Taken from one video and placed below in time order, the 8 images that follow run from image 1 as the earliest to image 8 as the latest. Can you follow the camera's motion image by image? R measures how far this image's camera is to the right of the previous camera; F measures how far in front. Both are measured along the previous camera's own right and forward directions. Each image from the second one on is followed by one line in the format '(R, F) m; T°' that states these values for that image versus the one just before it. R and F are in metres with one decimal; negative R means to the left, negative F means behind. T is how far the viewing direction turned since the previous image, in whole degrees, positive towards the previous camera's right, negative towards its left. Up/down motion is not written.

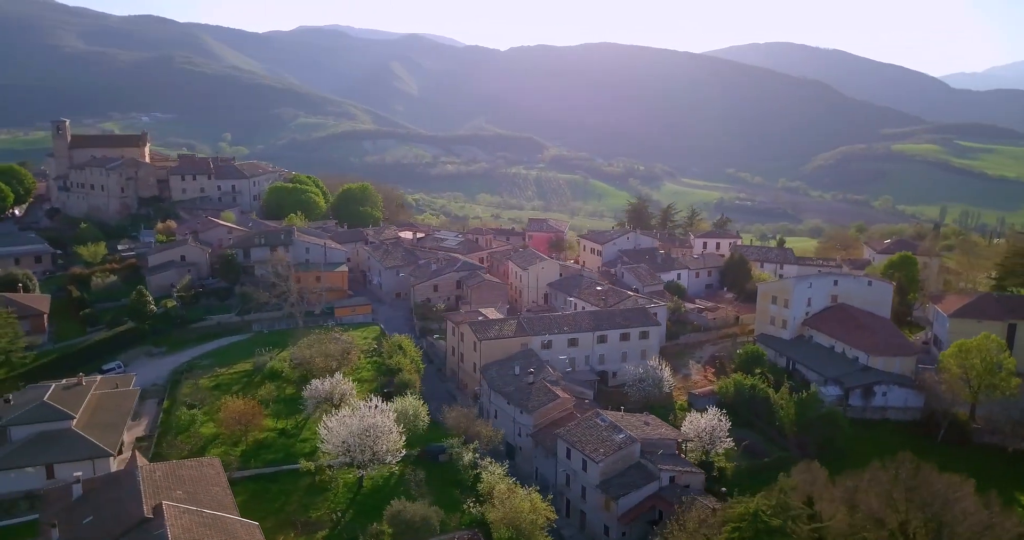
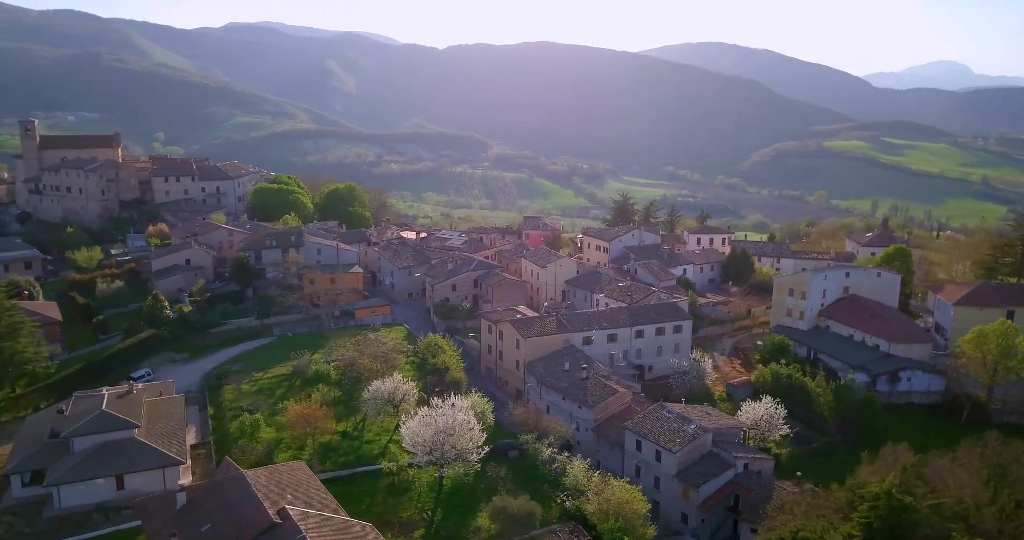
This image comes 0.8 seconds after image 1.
(-4.3, -0.2) m; +5°
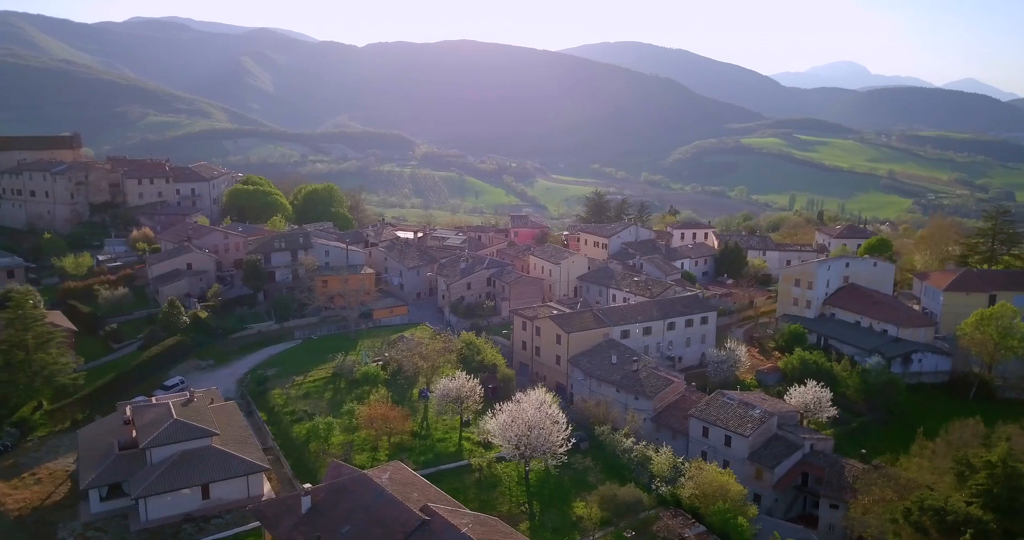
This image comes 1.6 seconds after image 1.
(-5.1, -0.3) m; +6°
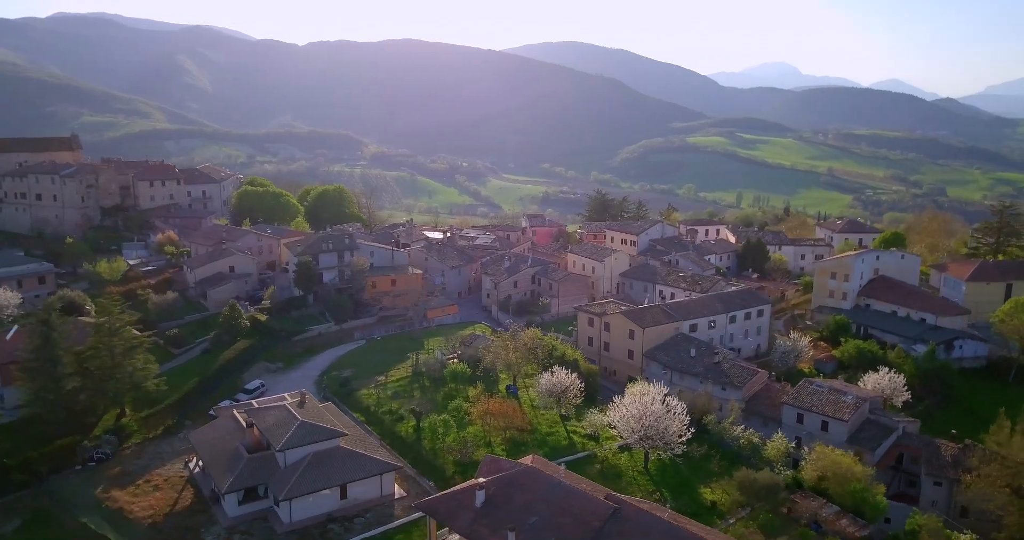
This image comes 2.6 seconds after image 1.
(-5.8, -0.4) m; +4°
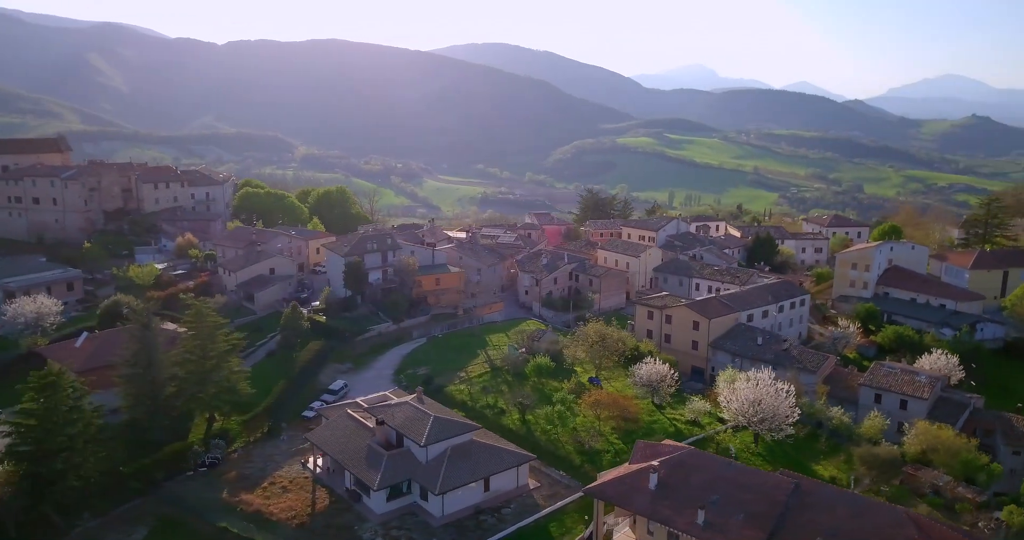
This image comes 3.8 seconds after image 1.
(-6.5, -0.4) m; +5°
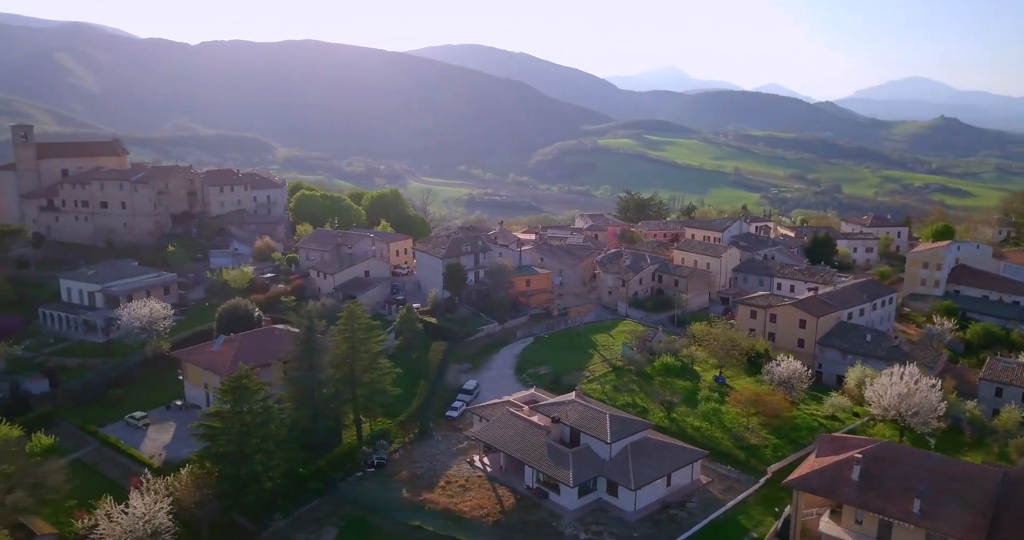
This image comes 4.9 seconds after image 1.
(-6.6, -0.5) m; +2°
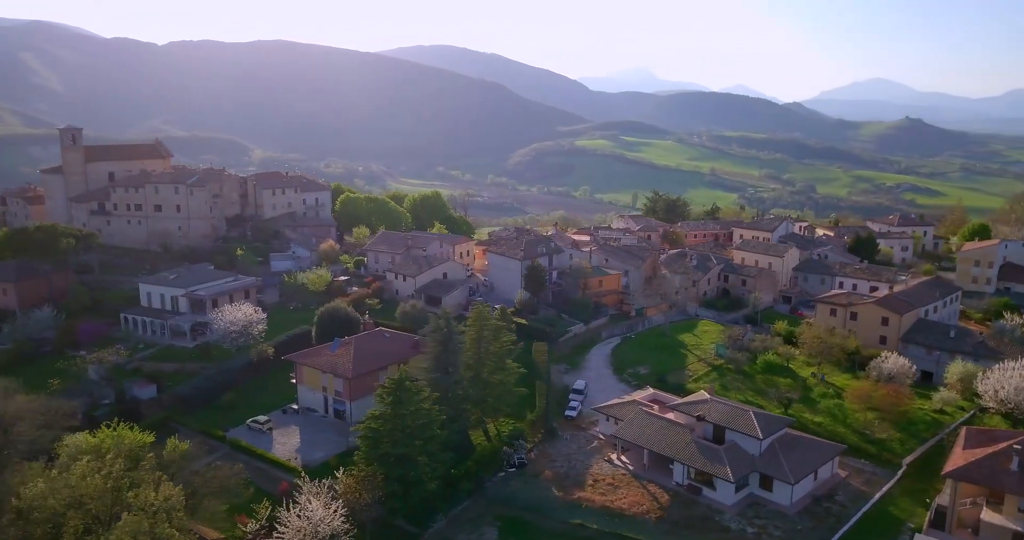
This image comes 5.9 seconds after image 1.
(-5.9, -0.3) m; +2°
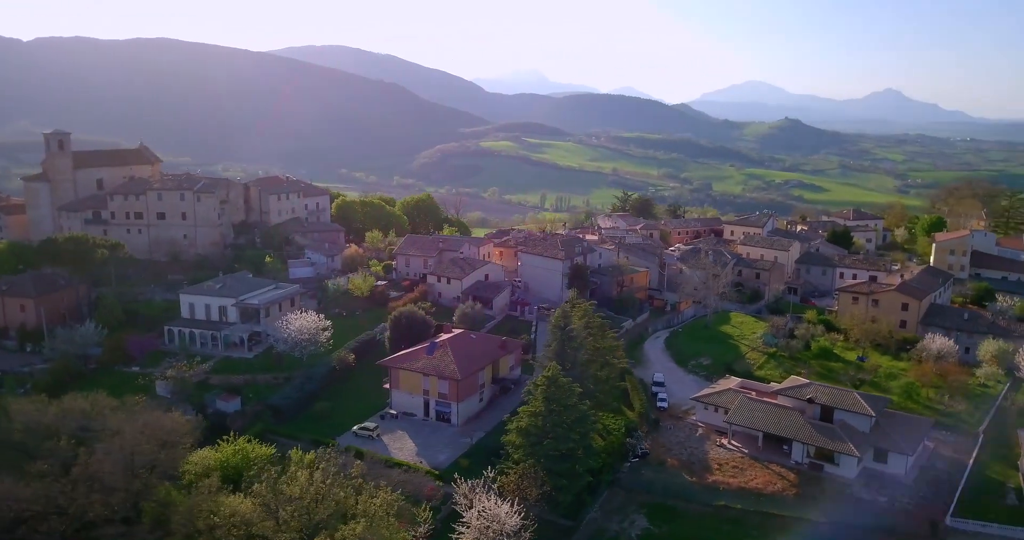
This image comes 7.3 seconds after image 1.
(-8.0, -0.3) m; +8°
